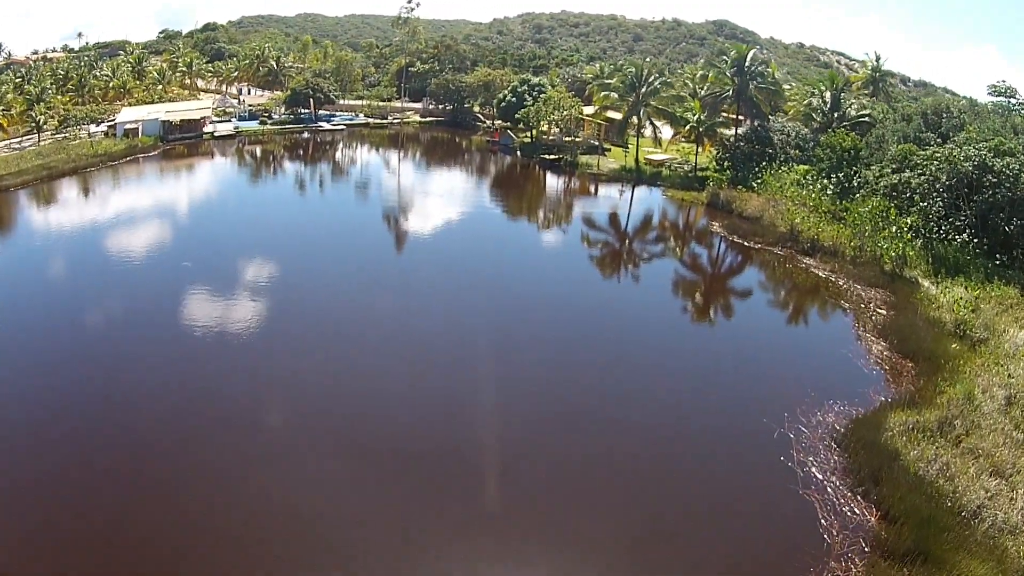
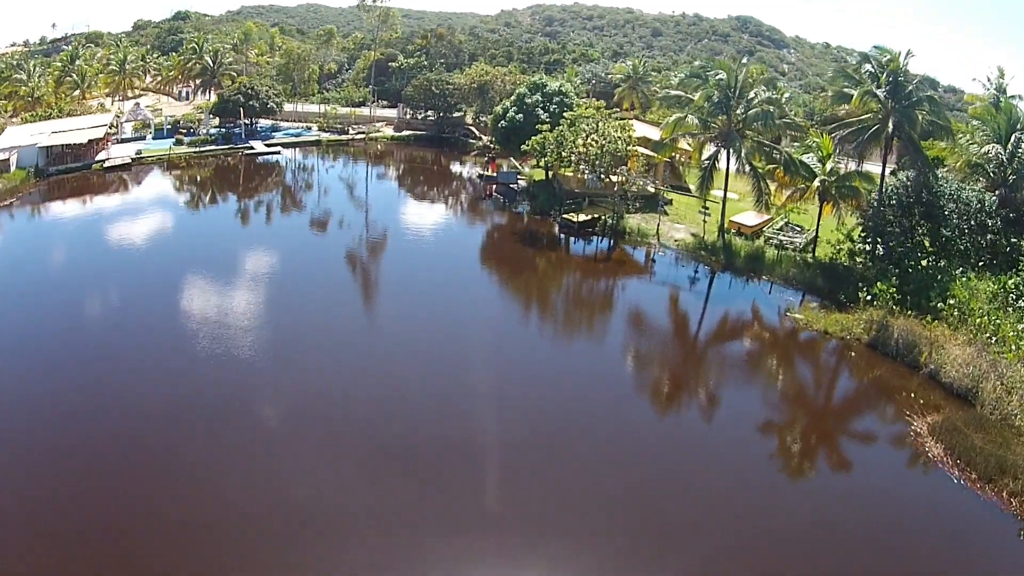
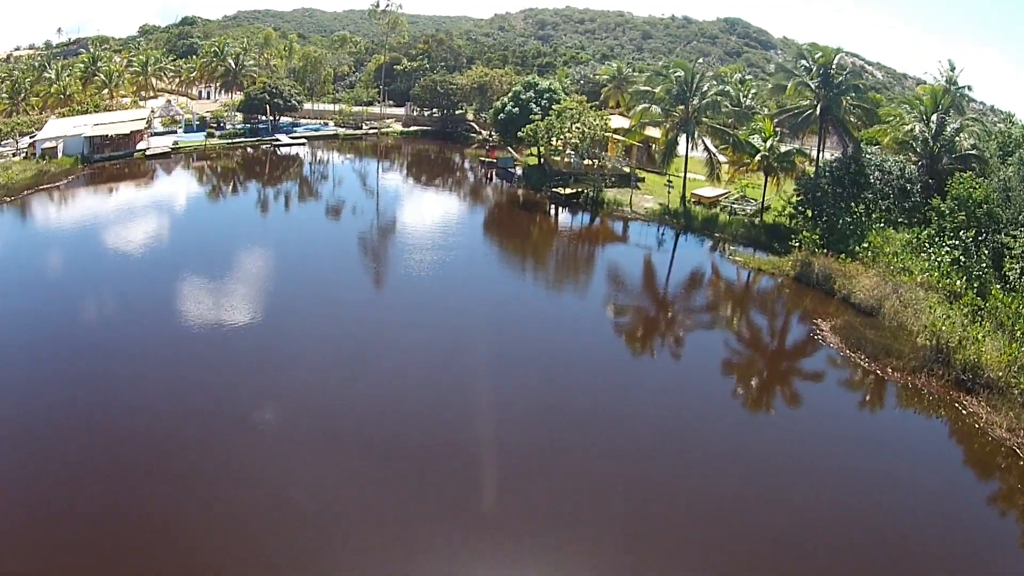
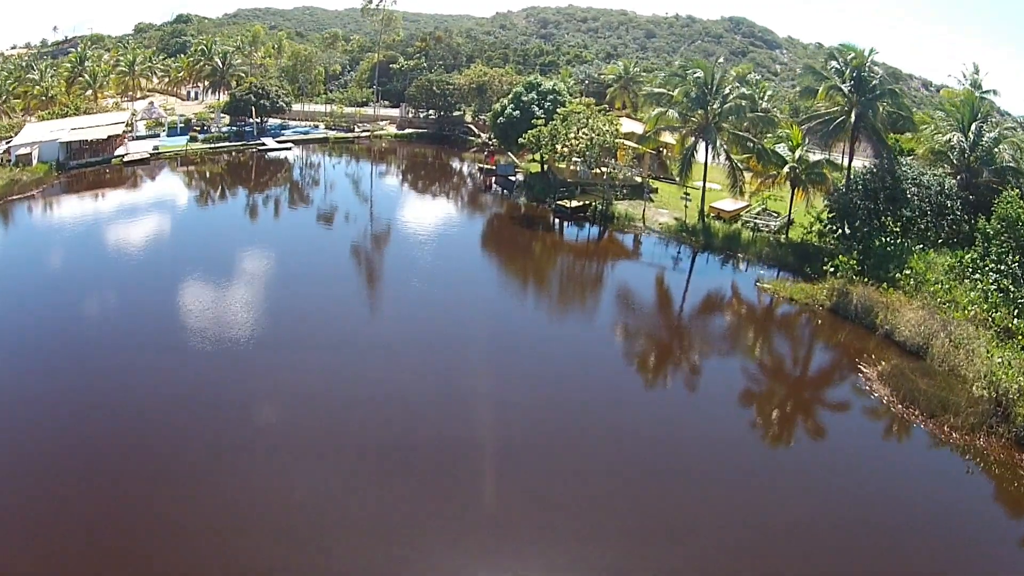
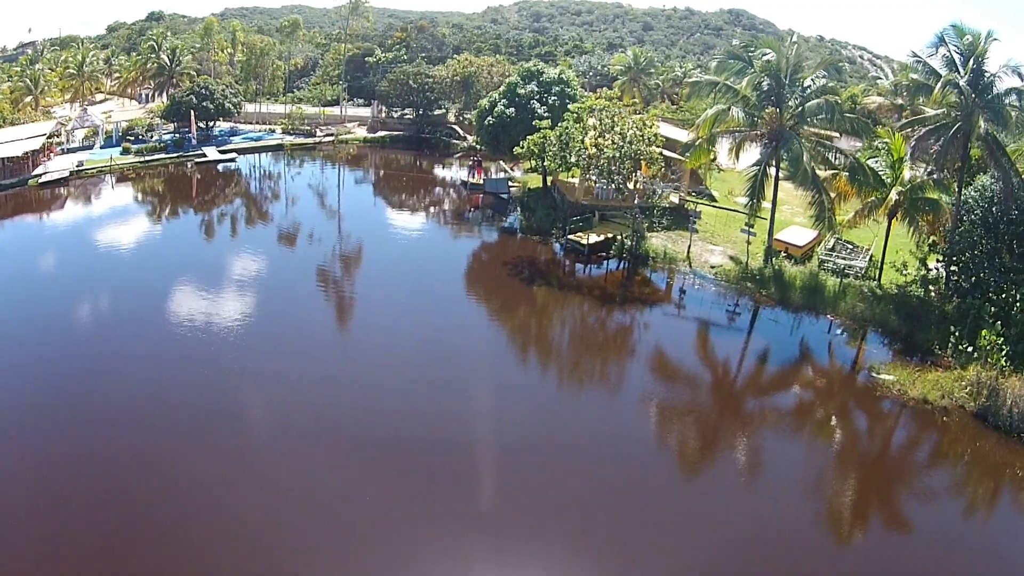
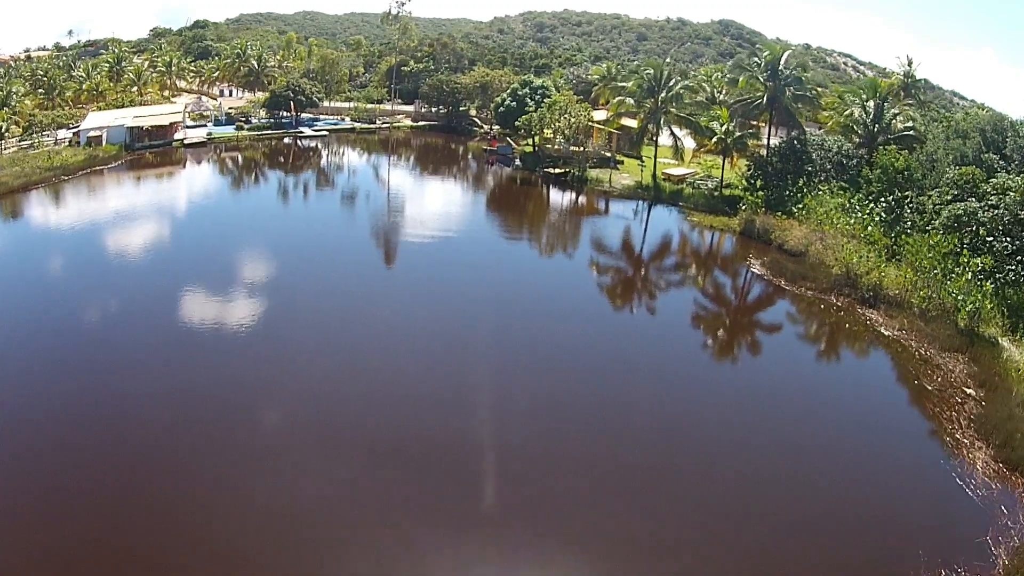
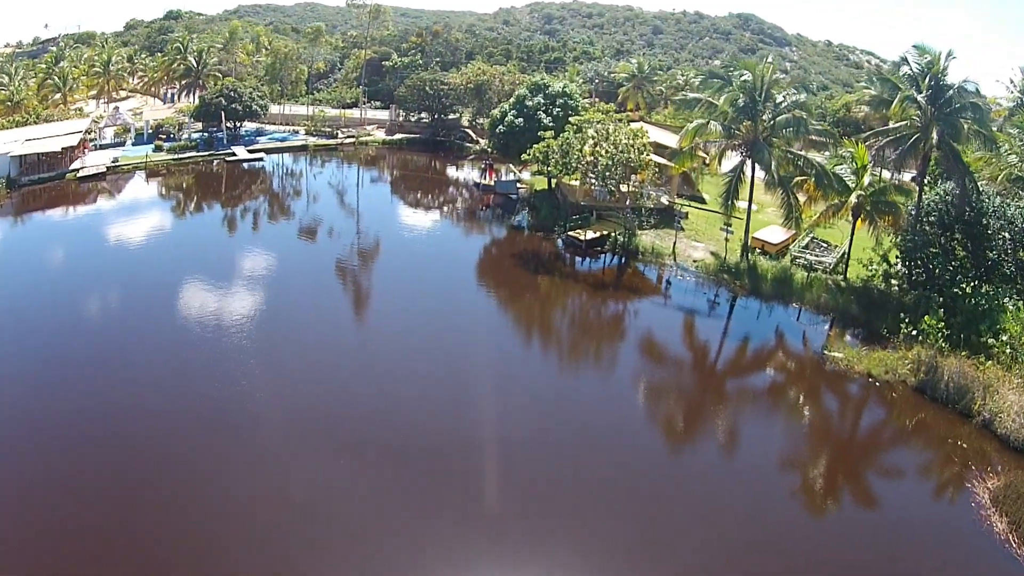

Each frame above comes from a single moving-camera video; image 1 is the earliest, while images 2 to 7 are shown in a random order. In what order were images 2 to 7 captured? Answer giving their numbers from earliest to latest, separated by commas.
6, 3, 4, 2, 7, 5
